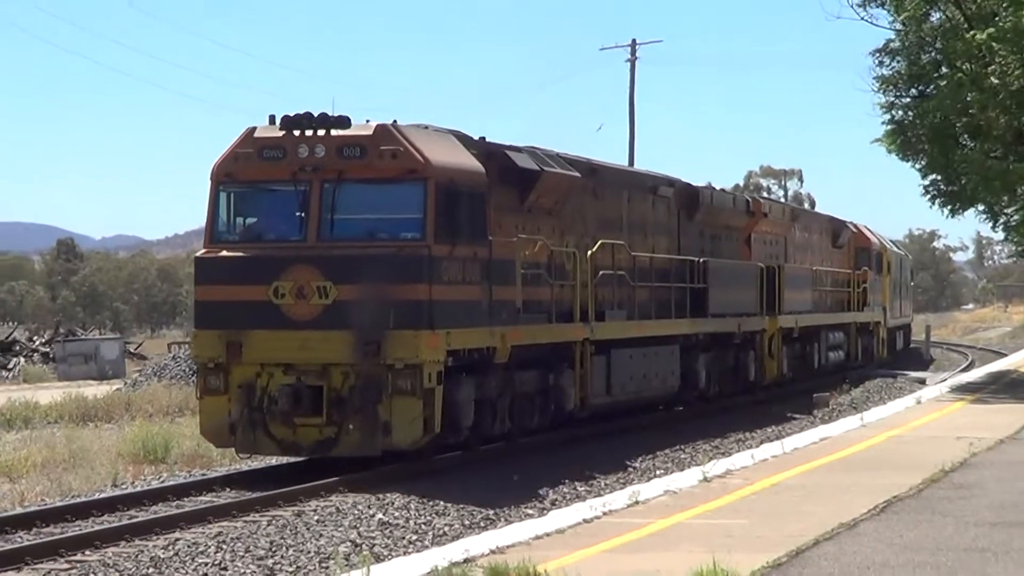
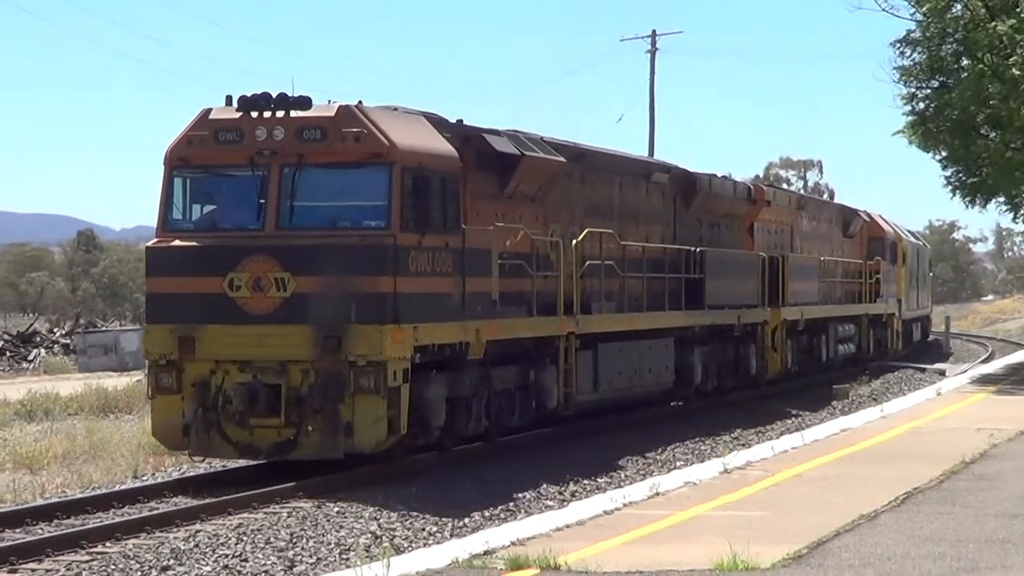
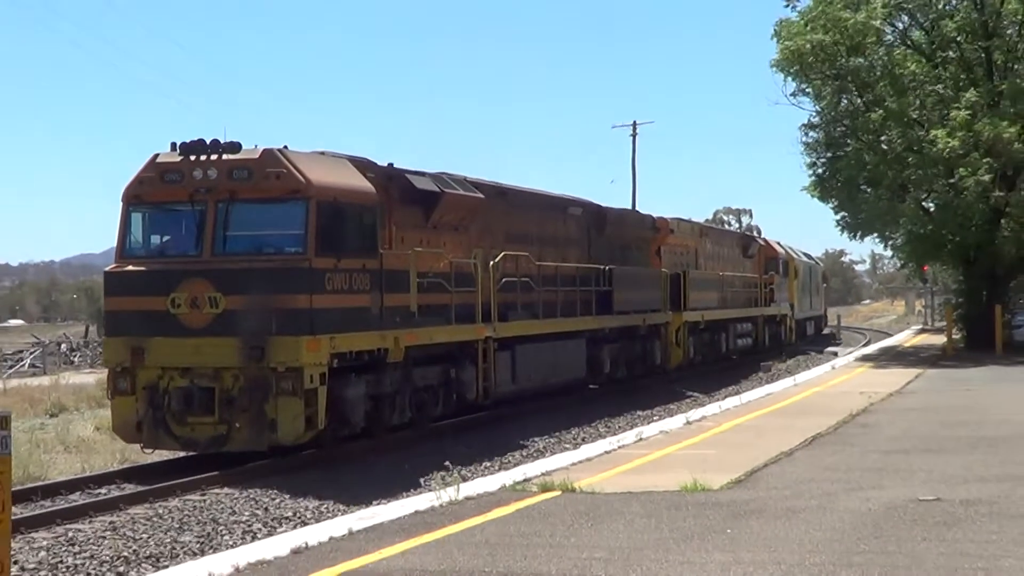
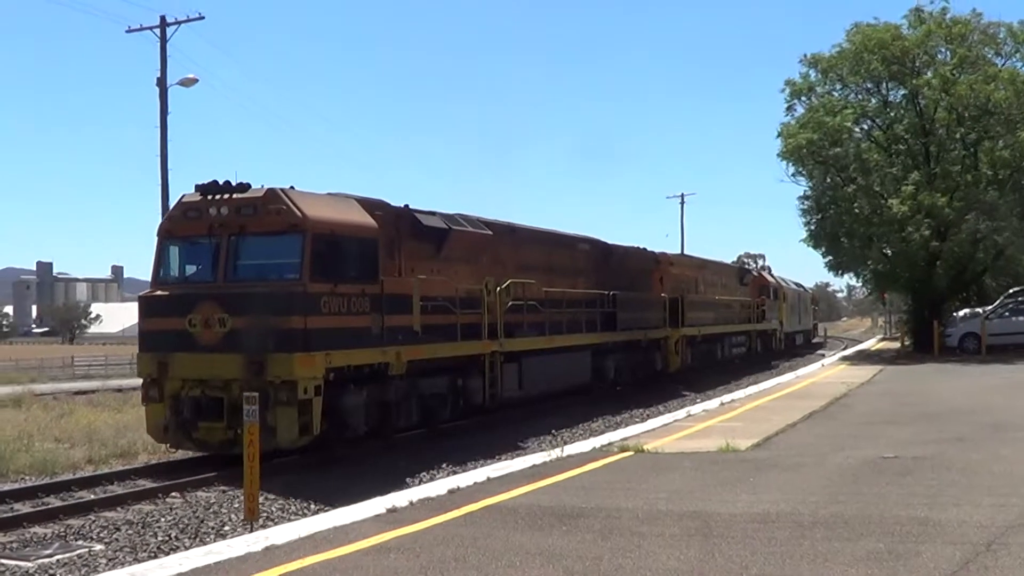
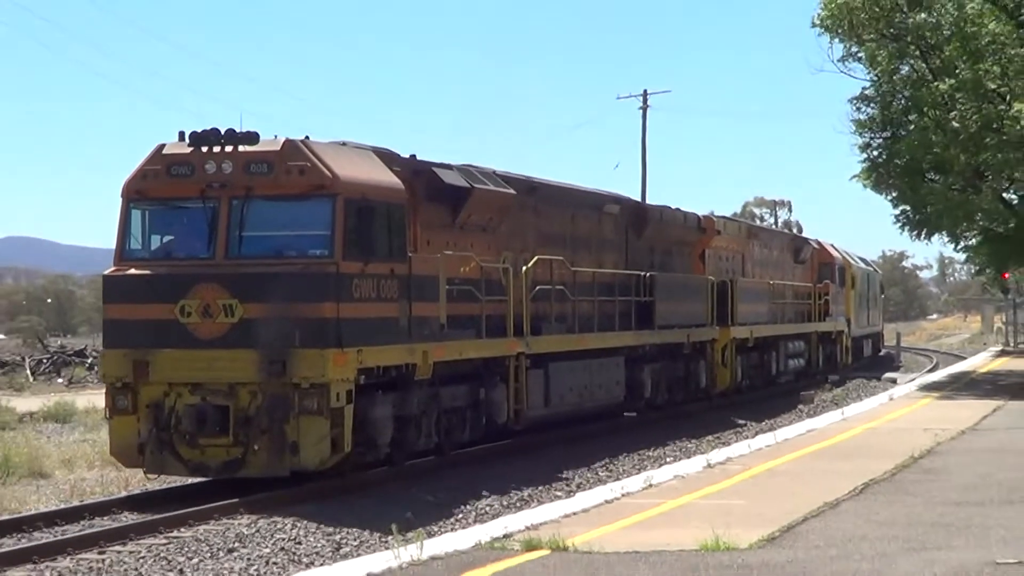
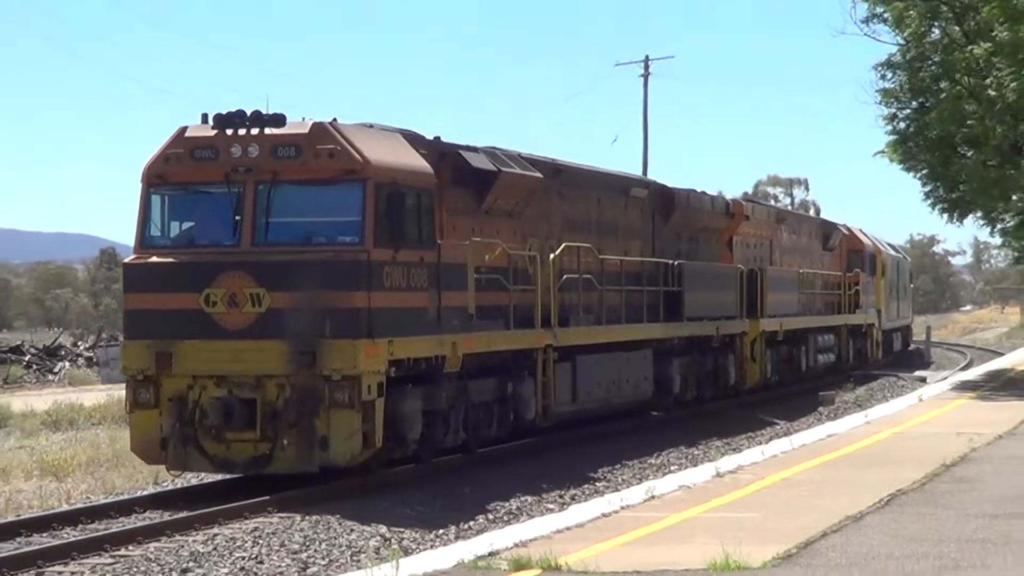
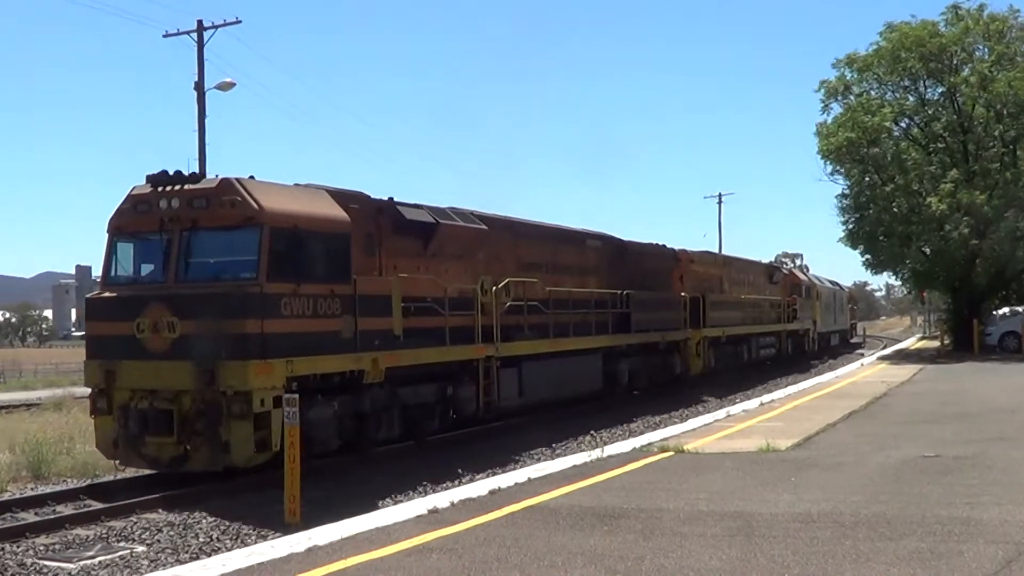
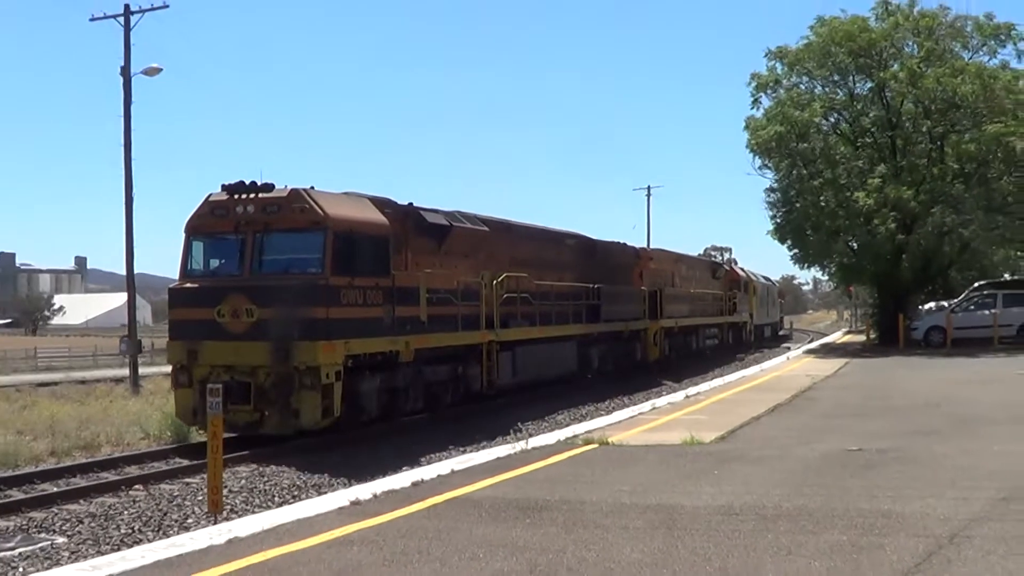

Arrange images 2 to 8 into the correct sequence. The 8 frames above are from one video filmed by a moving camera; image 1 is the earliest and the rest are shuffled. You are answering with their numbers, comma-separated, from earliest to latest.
2, 6, 5, 3, 8, 4, 7
